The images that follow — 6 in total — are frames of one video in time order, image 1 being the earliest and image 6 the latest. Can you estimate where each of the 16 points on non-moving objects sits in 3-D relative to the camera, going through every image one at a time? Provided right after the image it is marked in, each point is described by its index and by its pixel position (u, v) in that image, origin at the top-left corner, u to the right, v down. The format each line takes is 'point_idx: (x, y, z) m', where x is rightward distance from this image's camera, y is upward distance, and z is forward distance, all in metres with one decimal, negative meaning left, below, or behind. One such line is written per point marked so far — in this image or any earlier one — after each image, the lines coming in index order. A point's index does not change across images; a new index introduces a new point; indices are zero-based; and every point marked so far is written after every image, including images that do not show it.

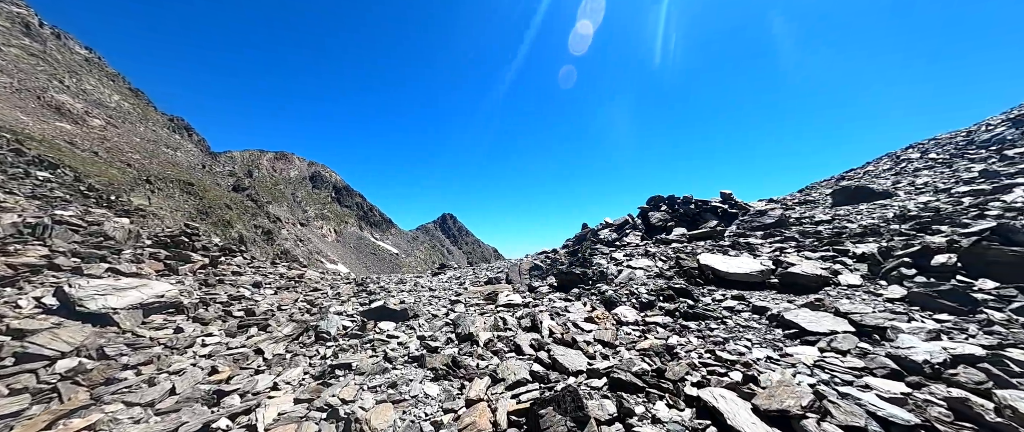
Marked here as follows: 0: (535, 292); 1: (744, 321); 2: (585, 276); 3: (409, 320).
0: (+1.2, -4.0, +17.3) m
1: (+6.5, -2.9, +9.1) m
2: (+3.7, -3.1, +16.6) m
3: (-4.3, -4.3, +13.5) m
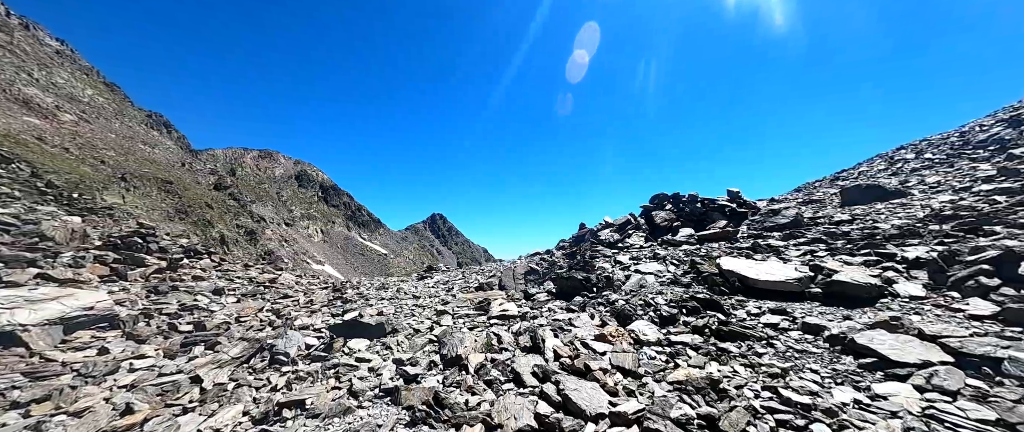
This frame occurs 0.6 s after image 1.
0: (+0.9, -4.0, +15.4) m
1: (+6.4, -2.9, +7.4) m
2: (+3.4, -3.0, +14.8) m
3: (-4.4, -4.3, +11.4) m
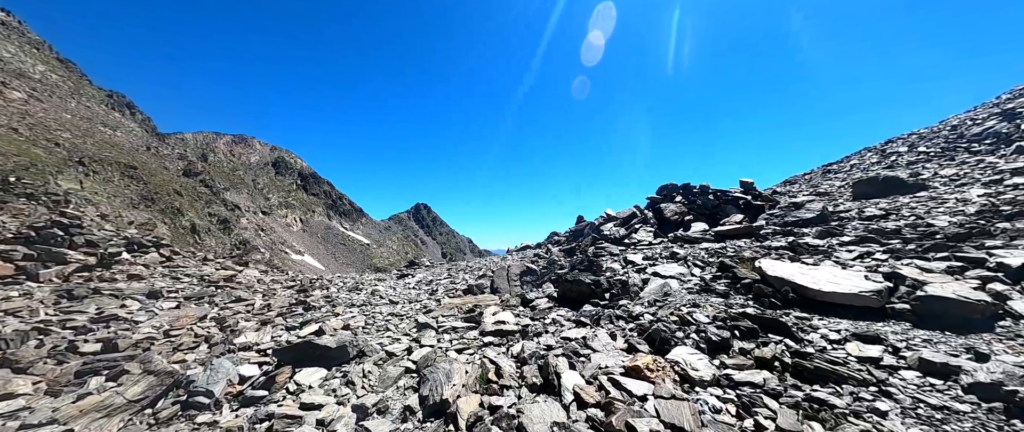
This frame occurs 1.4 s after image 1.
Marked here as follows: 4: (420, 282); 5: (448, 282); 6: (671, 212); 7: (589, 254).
0: (+0.7, -3.6, +13.1) m
1: (+6.6, -2.8, +5.2) m
2: (+3.3, -2.7, +12.6) m
3: (-4.4, -4.0, +8.8) m
4: (-5.6, -4.0, +19.6) m
5: (-3.6, -3.7, +18.3) m
6: (+9.1, +0.2, +18.6) m
7: (+4.1, -2.0, +17.1) m
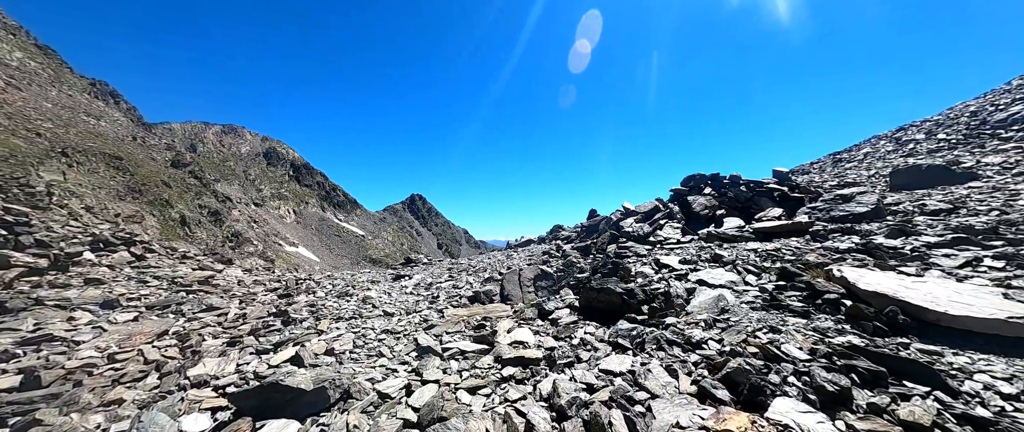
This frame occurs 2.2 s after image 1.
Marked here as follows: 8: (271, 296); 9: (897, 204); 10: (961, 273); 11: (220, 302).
0: (+1.3, -3.5, +11.0) m
1: (+7.3, -2.9, +3.2) m
2: (+3.8, -2.7, +10.5) m
3: (-3.8, -4.1, +6.7) m
4: (-5.1, -3.7, +17.5) m
5: (-3.1, -3.5, +16.2) m
6: (+9.5, +0.5, +16.6) m
7: (+4.6, -1.8, +15.0) m
8: (-13.8, -4.6, +18.6) m
9: (+17.8, +0.5, +15.1) m
10: (+10.6, -1.3, +7.8) m
11: (-15.0, -4.4, +16.8) m
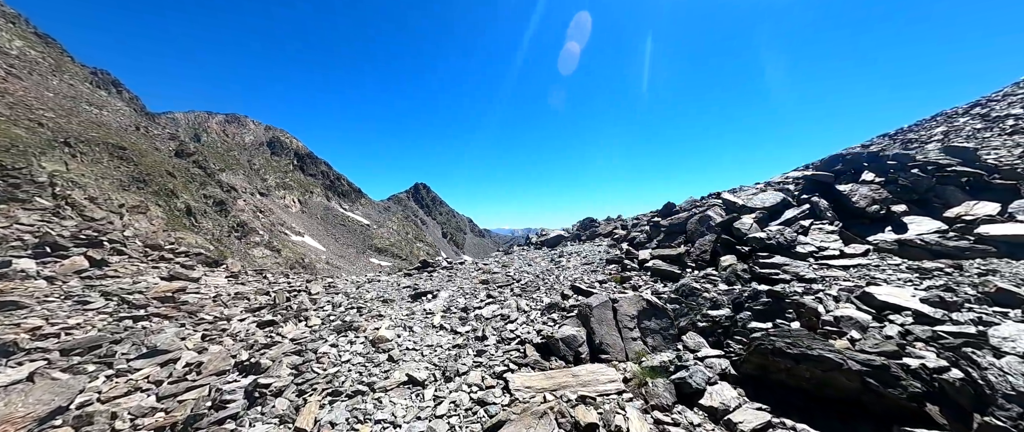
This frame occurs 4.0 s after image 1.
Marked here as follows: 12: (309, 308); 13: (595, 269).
0: (+3.8, -3.7, +6.0) m
1: (+9.7, -3.4, -1.9) m
2: (+6.3, -2.8, +5.5) m
3: (-1.3, -4.4, +1.8) m
4: (-2.5, -3.7, +12.6) m
5: (-0.5, -3.5, +11.2) m
6: (+12.1, +0.5, +11.3) m
7: (+7.1, -1.8, +9.9) m
8: (-11.2, -4.5, +13.8) m
9: (+20.3, +0.6, +9.7) m
10: (+13.1, -1.6, +2.5) m
11: (-12.5, -4.5, +12.0) m
12: (-9.6, -4.3, +15.3) m
13: (+4.0, -2.4, +15.6) m
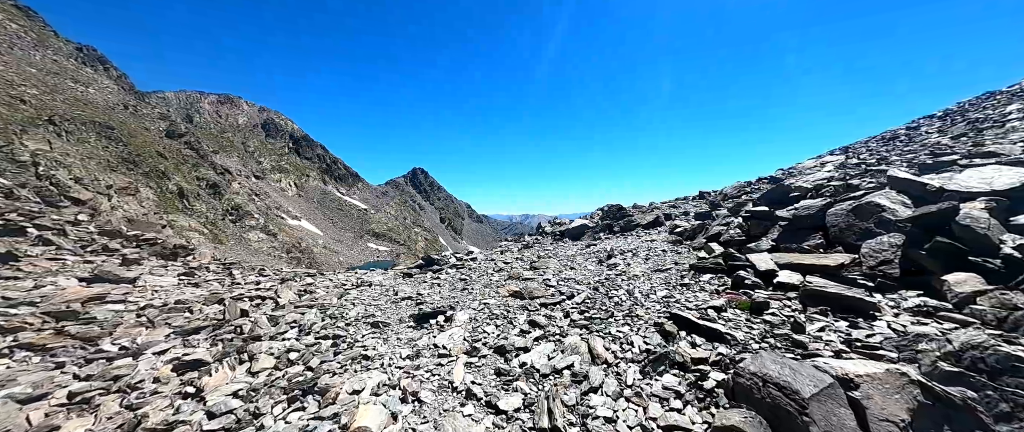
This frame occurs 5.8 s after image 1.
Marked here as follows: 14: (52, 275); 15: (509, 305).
0: (+5.5, -3.7, +1.2) m
1: (+11.4, -3.8, -6.6) m
2: (+8.0, -2.9, +0.6) m
3: (+0.3, -4.5, -3.0) m
4: (-0.9, -3.4, +7.7) m
5: (+1.1, -3.2, +6.4) m
6: (+13.7, +0.7, +6.4) m
7: (+8.7, -1.7, +5.0) m
8: (-9.6, -4.0, +9.0) m
9: (+22.0, +0.5, +4.8) m
10: (+14.8, -1.9, -2.3) m
11: (-10.9, -4.0, +7.1) m
12: (-8.0, -3.7, +10.5) m
13: (+5.6, -2.0, +10.7) m
14: (-21.9, -2.7, +15.4) m
15: (-0.1, -2.9, +10.9) m
